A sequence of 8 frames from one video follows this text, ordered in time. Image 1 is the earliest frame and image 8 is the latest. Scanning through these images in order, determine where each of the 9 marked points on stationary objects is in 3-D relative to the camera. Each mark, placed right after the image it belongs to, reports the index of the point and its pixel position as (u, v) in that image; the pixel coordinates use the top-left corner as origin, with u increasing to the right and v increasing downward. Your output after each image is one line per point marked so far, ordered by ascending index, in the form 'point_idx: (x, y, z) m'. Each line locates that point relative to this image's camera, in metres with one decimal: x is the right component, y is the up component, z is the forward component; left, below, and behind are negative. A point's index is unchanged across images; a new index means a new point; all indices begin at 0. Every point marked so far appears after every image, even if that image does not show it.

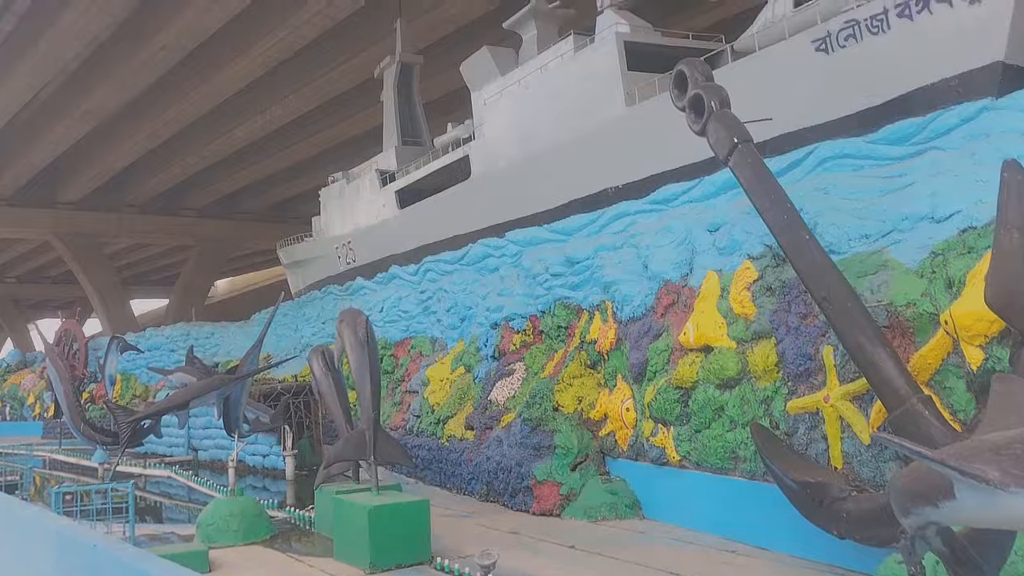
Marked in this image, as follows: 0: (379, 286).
0: (-3.2, 0.0, +19.1) m
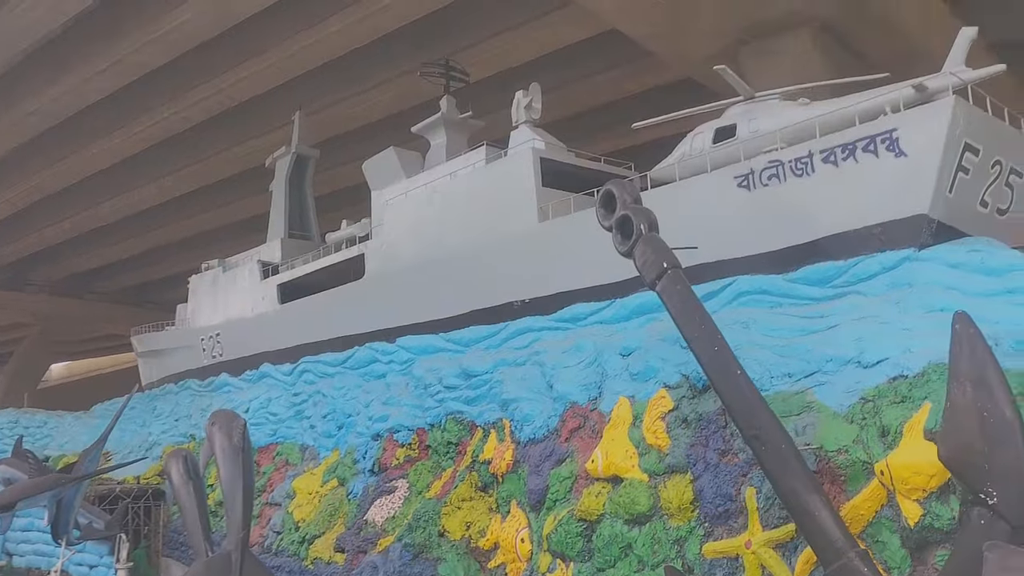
0: (-5.7, -2.1, +17.7) m
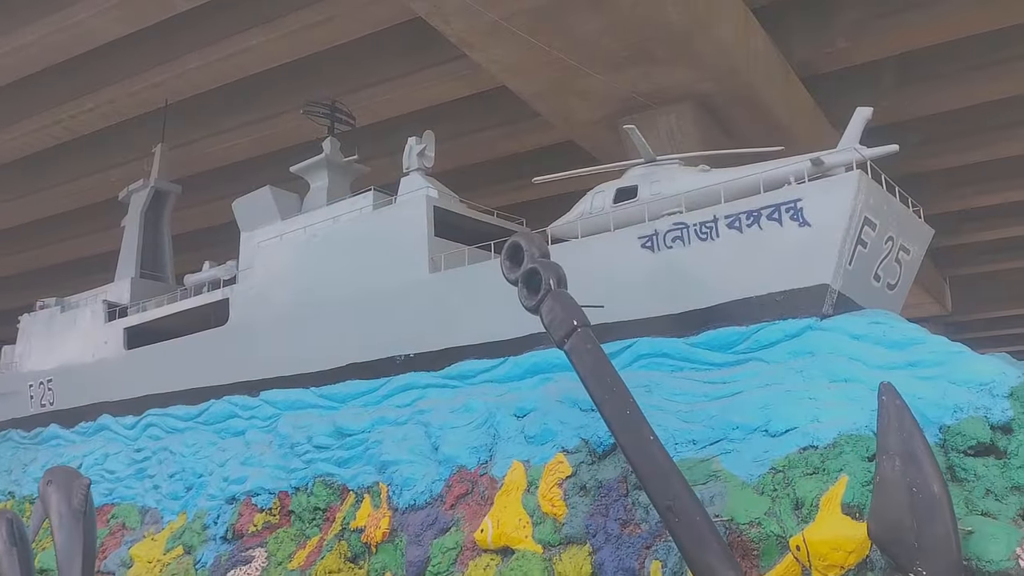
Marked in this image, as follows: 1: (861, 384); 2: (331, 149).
0: (-8.3, -2.9, +15.8) m
1: (+2.9, -0.8, +6.7) m
2: (-3.3, +2.4, +14.5) m
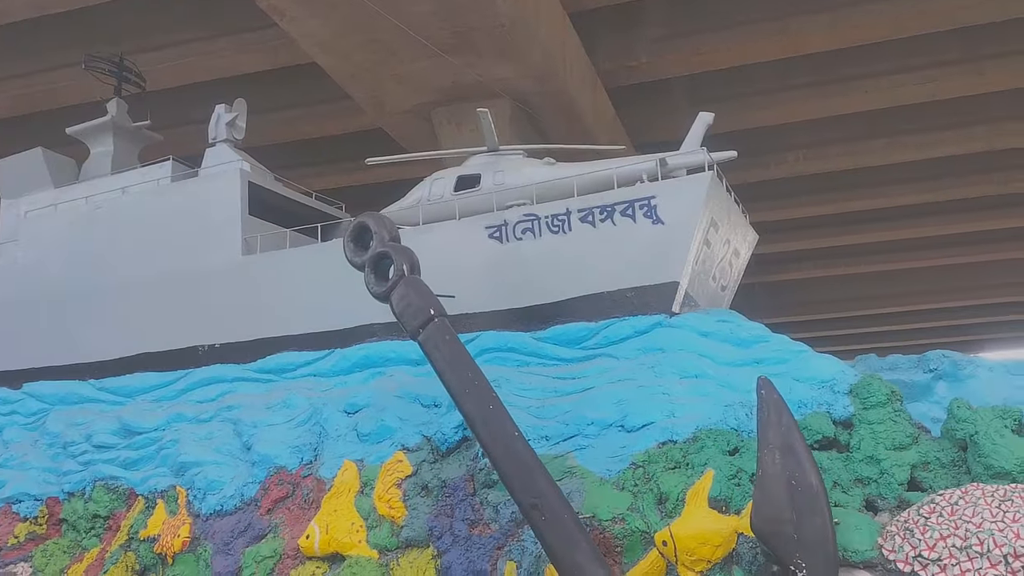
0: (-11.6, -2.3, +12.7) m
1: (+1.7, -0.8, +6.8) m
2: (-6.2, +2.7, +12.8) m
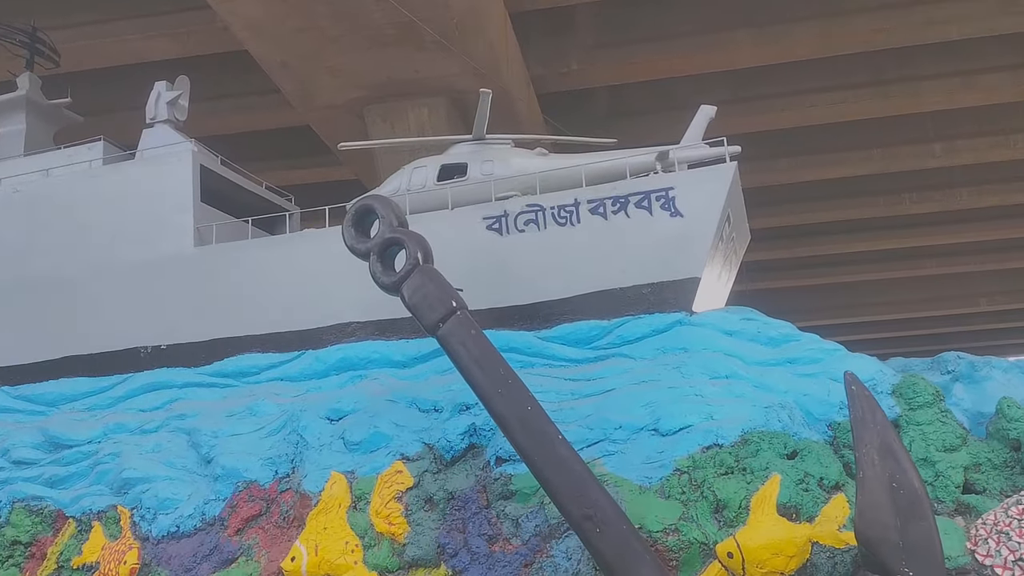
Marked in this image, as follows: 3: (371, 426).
0: (-12.1, -2.2, +10.5) m
1: (+1.8, -0.7, +6.5) m
2: (-6.7, +2.8, +11.4) m
3: (-1.2, -1.2, +7.2) m
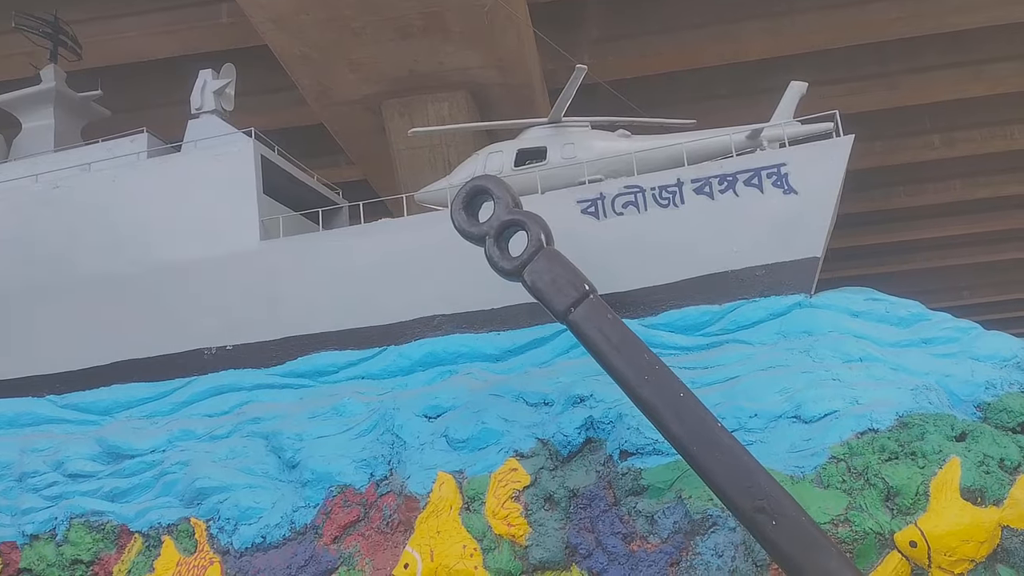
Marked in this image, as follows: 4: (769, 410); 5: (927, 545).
0: (-11.2, -2.4, +9.7) m
1: (+2.8, -0.6, +6.2) m
2: (-6.0, +2.7, +10.8) m
3: (-0.3, -1.1, +6.8) m
4: (+1.9, -0.9, +6.0) m
5: (+2.4, -1.5, +4.8) m
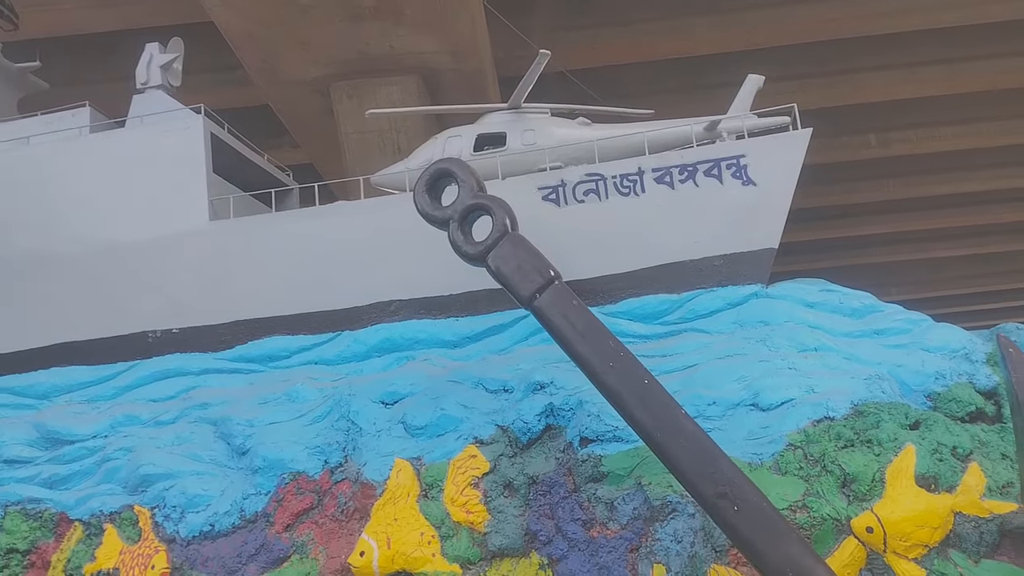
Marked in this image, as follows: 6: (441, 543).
0: (-11.8, -2.0, +8.9) m
1: (+2.5, -0.5, +6.3) m
2: (-6.5, +3.0, +10.3) m
3: (-0.6, -1.0, +6.7) m
4: (+1.6, -0.8, +6.1) m
5: (+2.2, -1.4, +4.9) m
6: (-0.5, -1.9, +6.0) m
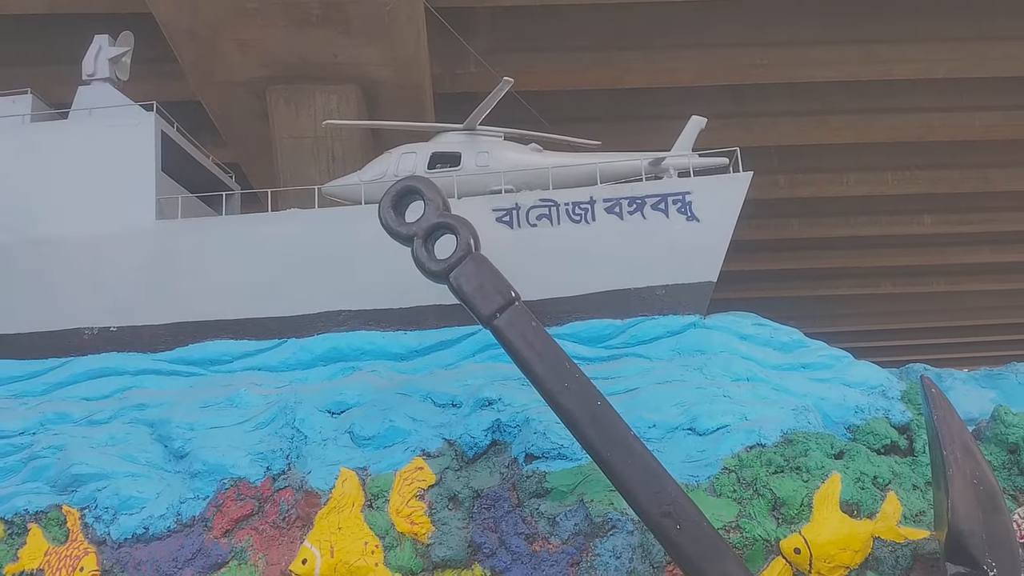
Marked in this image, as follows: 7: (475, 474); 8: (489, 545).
0: (-12.4, -1.5, +7.8) m
1: (+2.1, -0.8, +6.7) m
2: (-7.1, +3.2, +9.8) m
3: (-1.1, -1.1, +6.8) m
4: (+1.2, -1.0, +6.4) m
5: (+1.9, -1.7, +5.3) m
6: (-0.9, -2.0, +6.1) m
7: (-0.3, -1.5, +6.5) m
8: (-0.2, -1.9, +6.0) m
